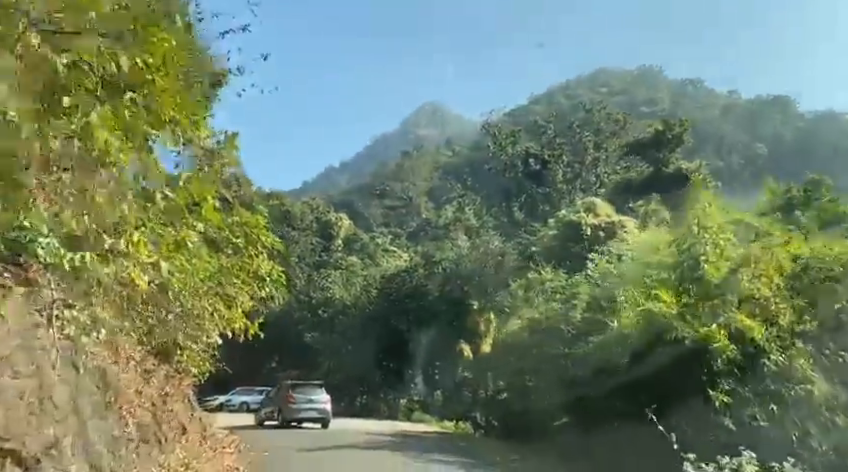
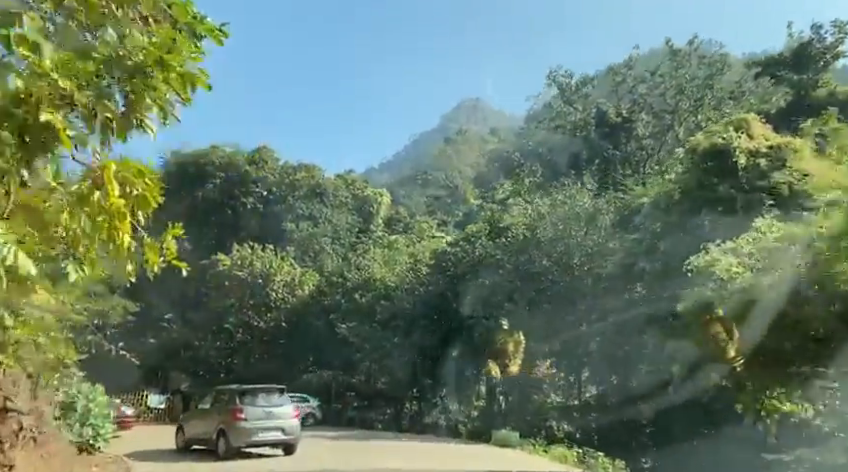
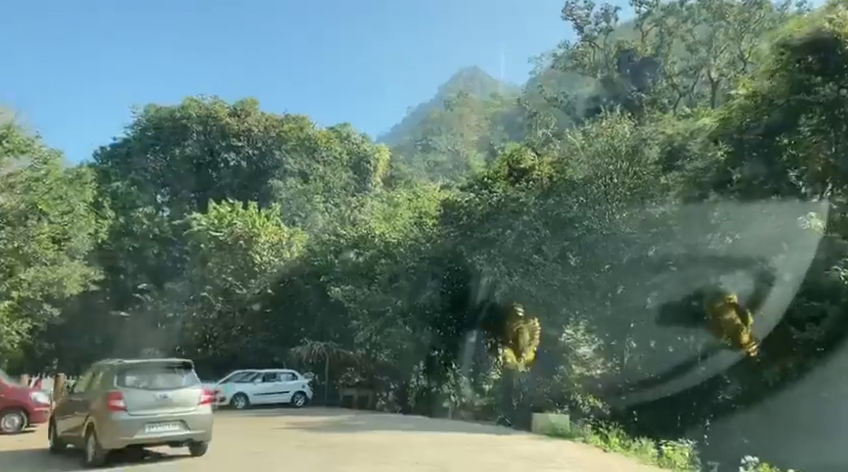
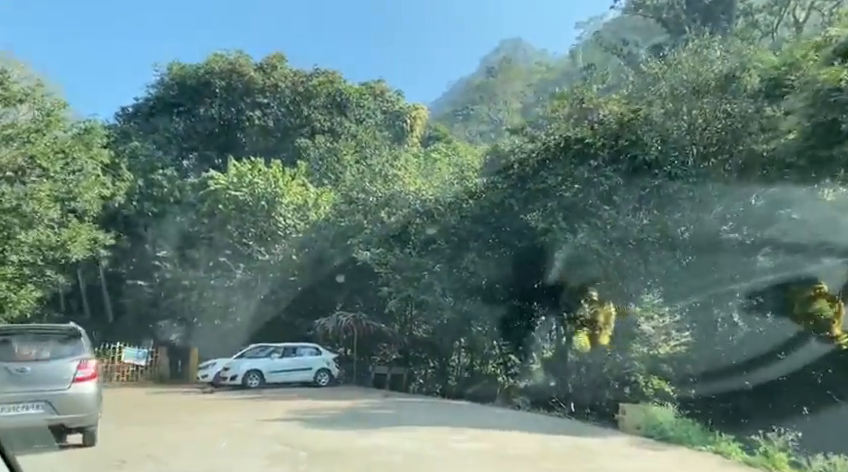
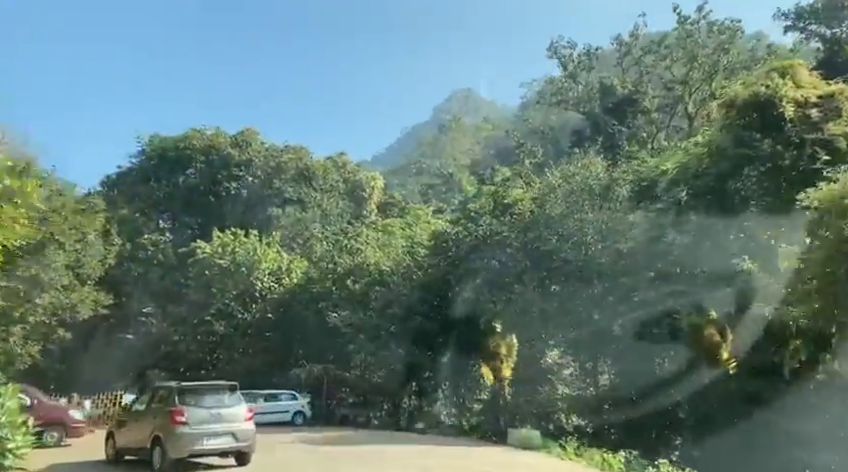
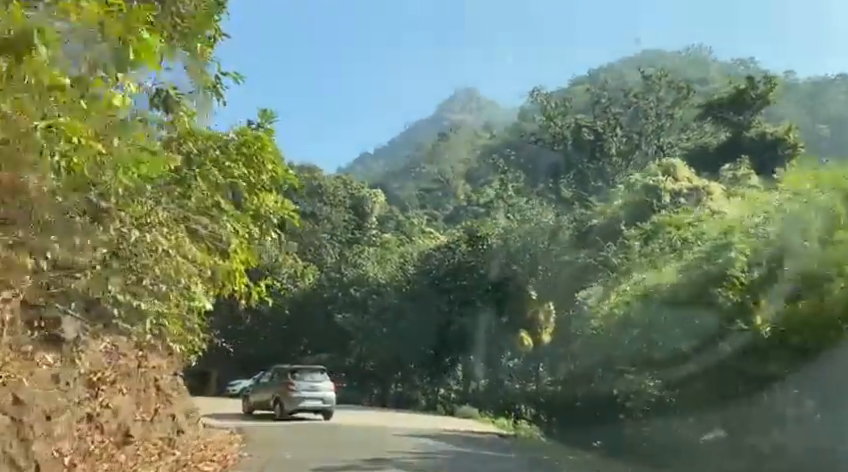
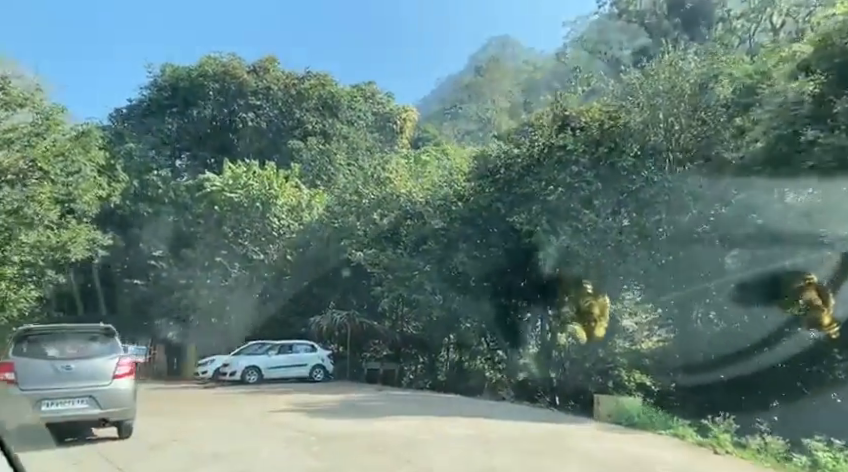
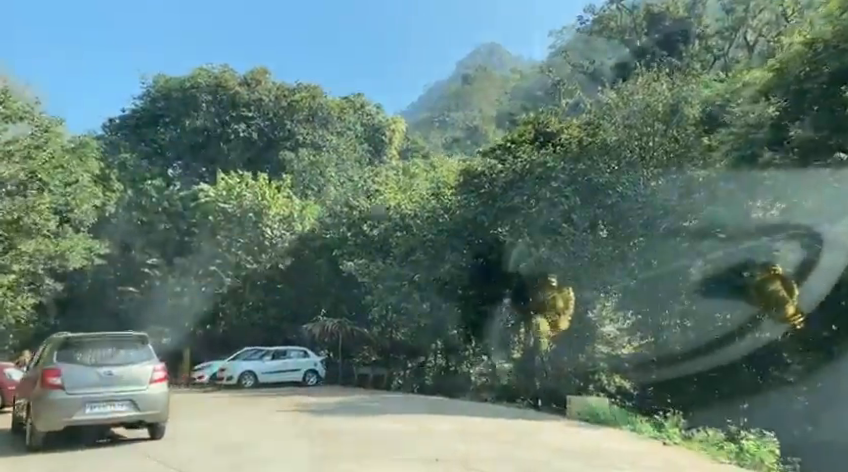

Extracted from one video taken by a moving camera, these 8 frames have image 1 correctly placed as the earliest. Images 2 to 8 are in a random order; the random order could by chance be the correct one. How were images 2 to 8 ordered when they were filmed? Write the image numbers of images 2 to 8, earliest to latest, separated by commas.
6, 2, 5, 3, 8, 7, 4
